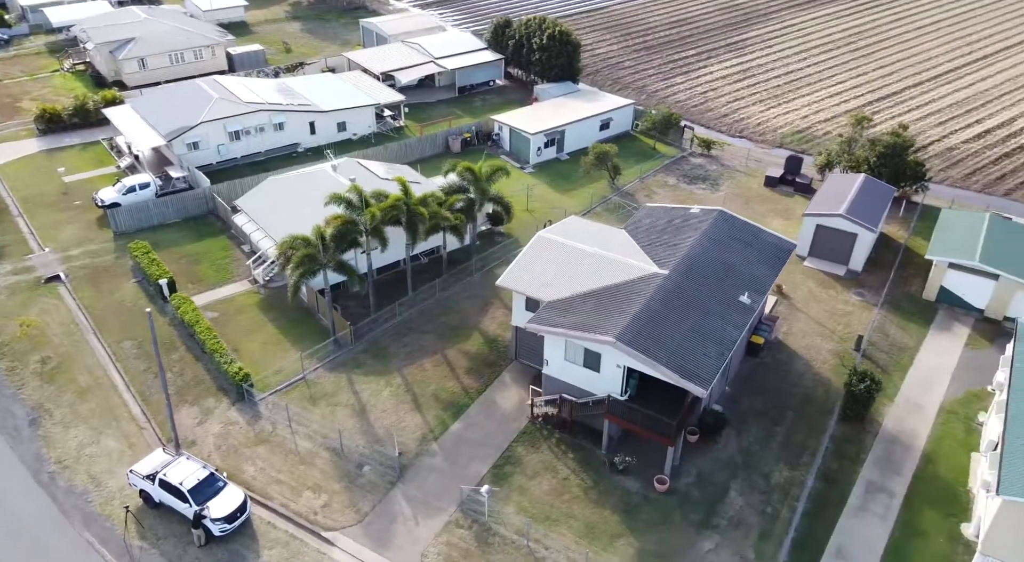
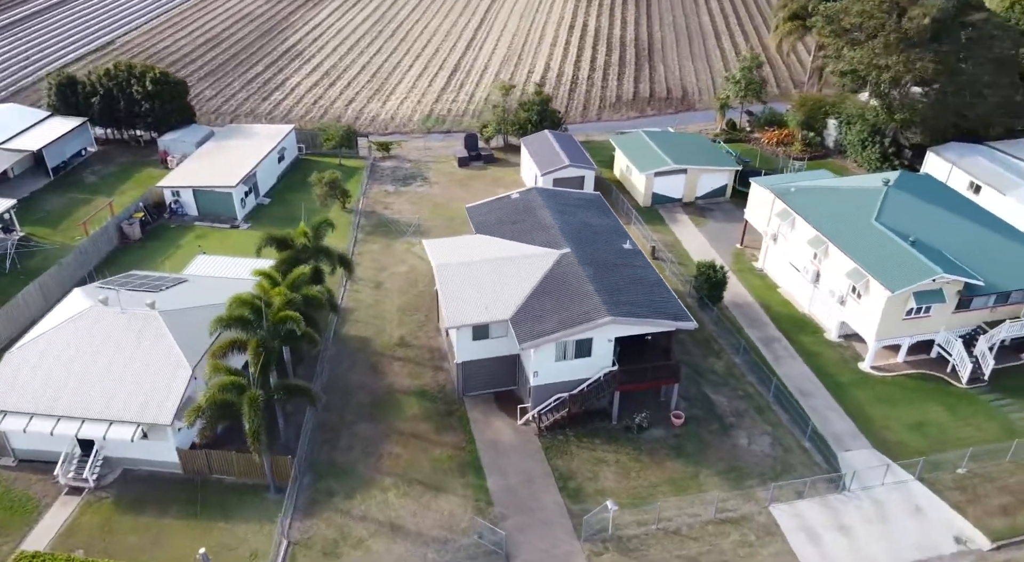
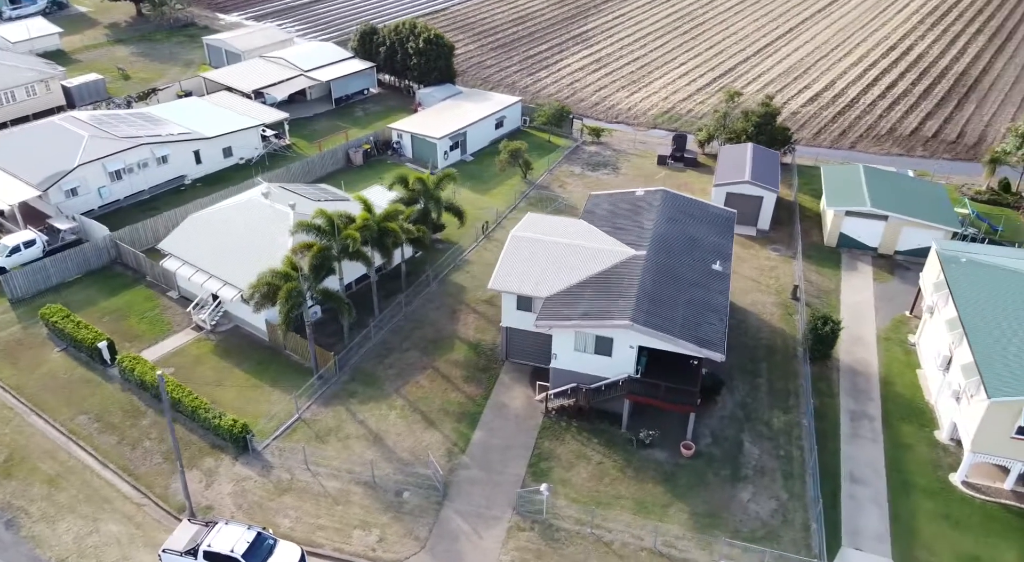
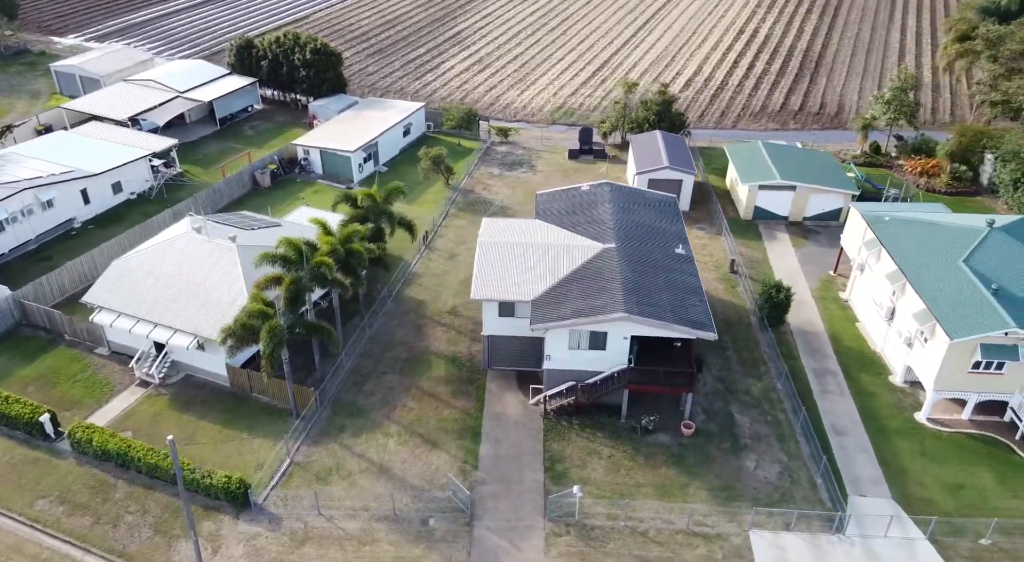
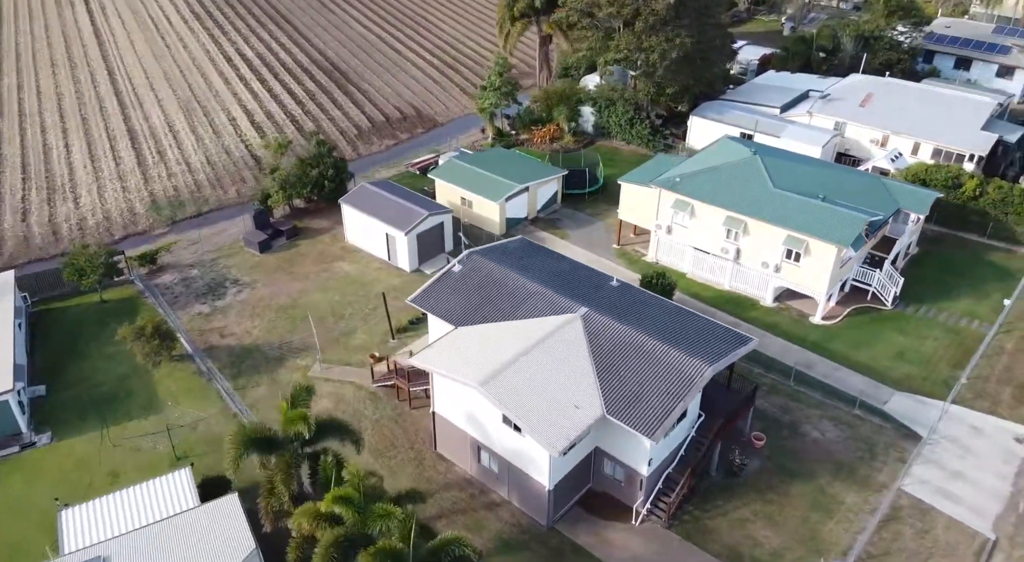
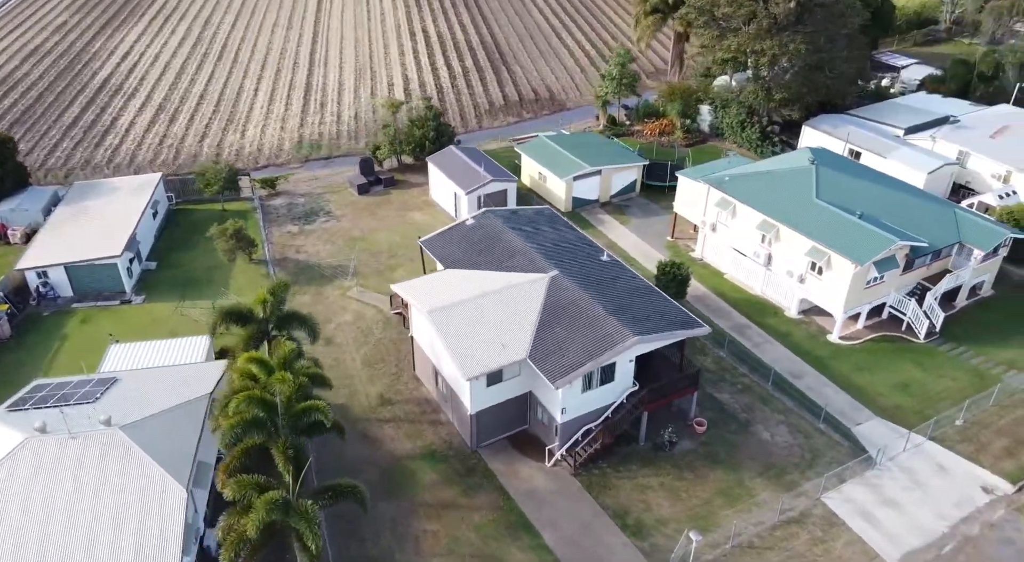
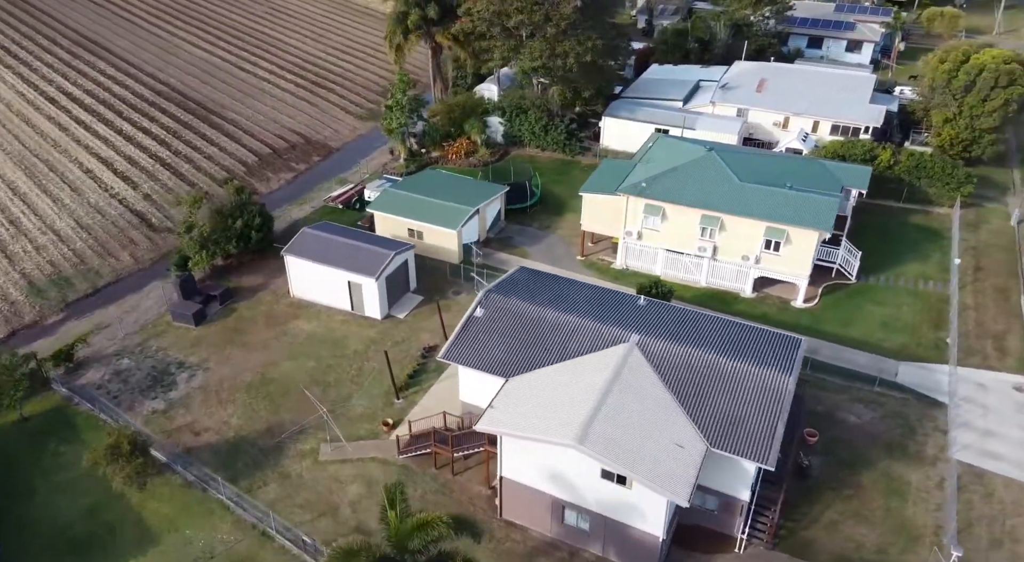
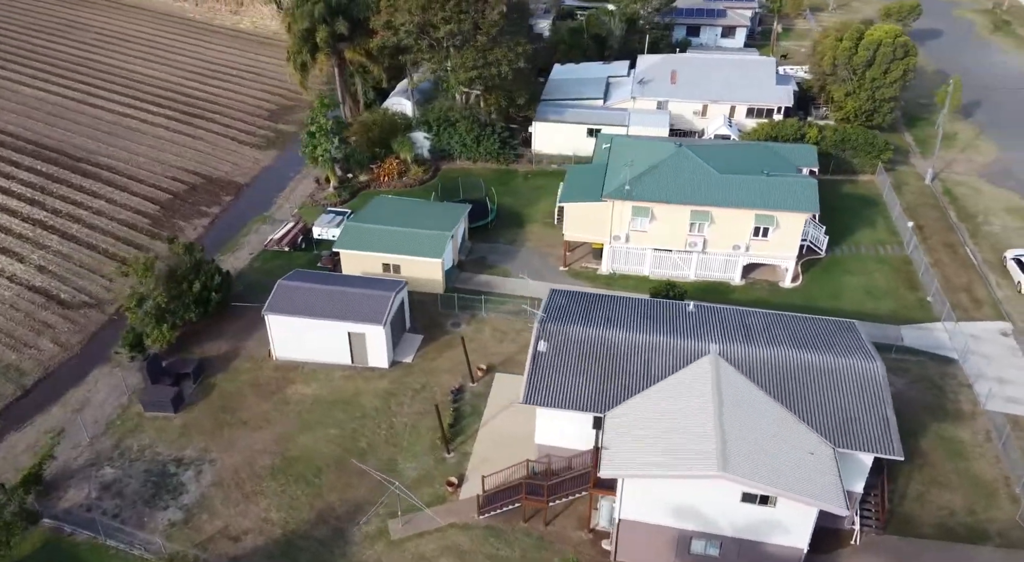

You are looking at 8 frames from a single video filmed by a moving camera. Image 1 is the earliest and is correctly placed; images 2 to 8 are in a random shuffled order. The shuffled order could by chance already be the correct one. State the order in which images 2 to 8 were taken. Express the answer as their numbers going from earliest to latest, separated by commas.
3, 4, 2, 6, 5, 7, 8
